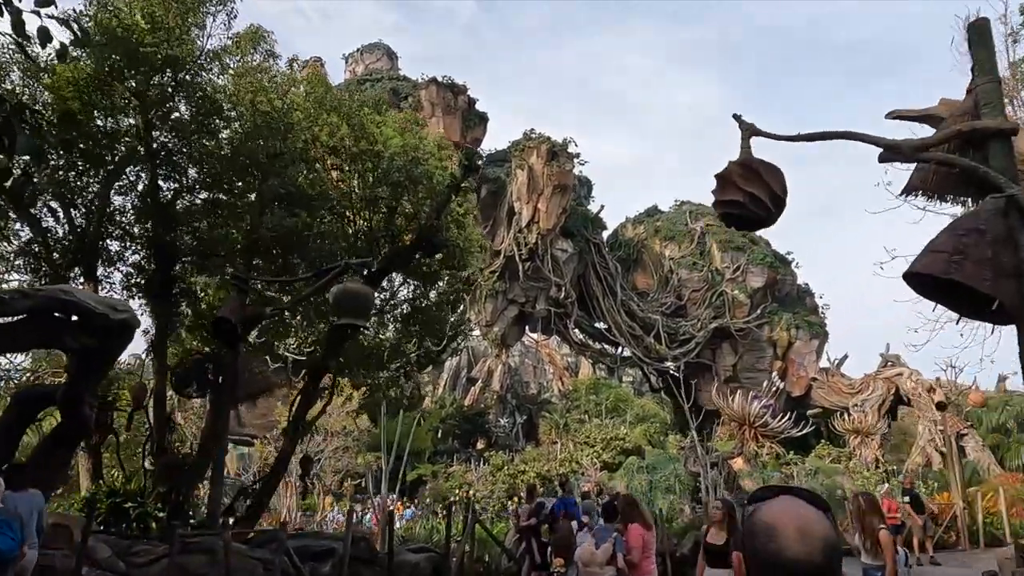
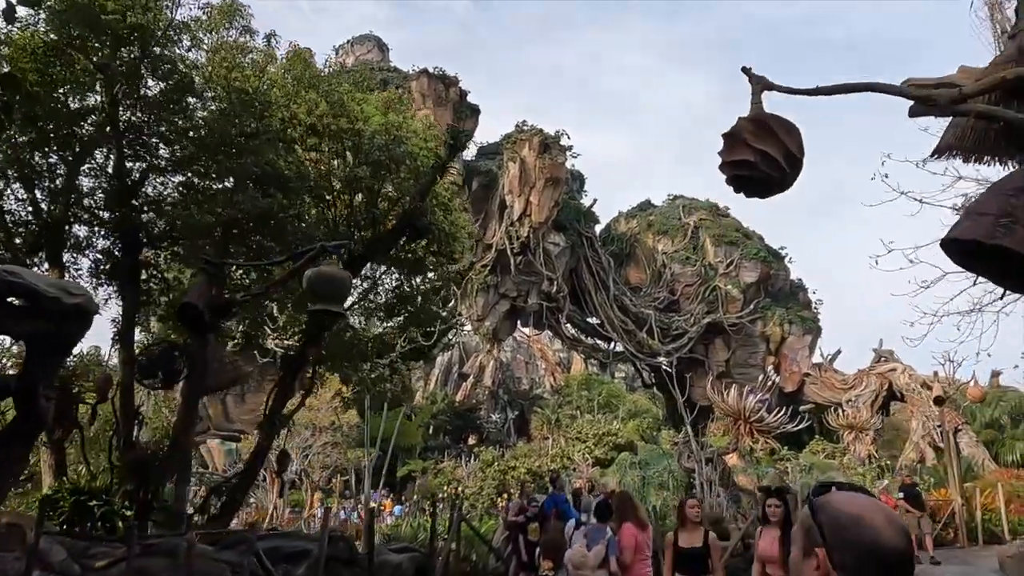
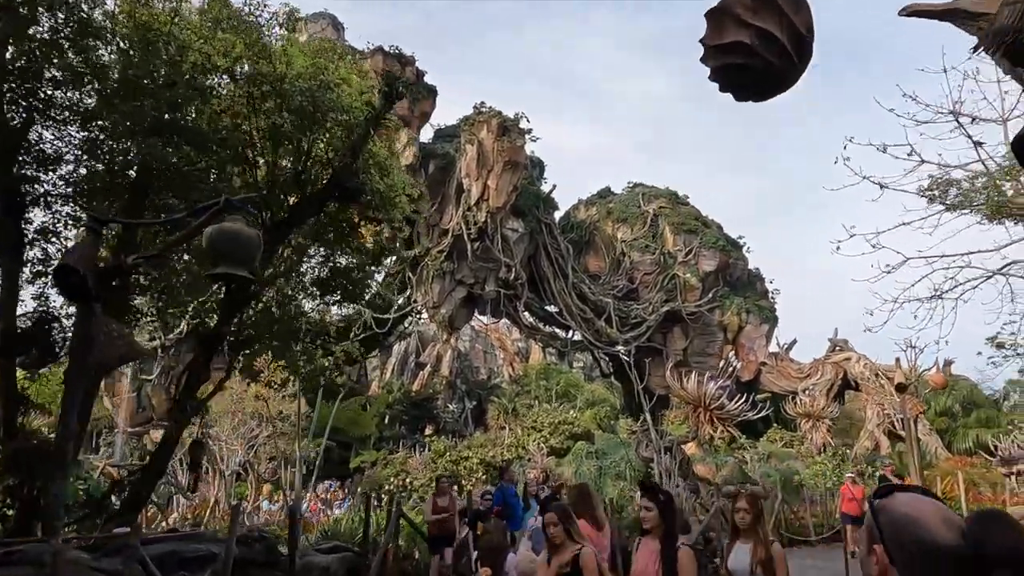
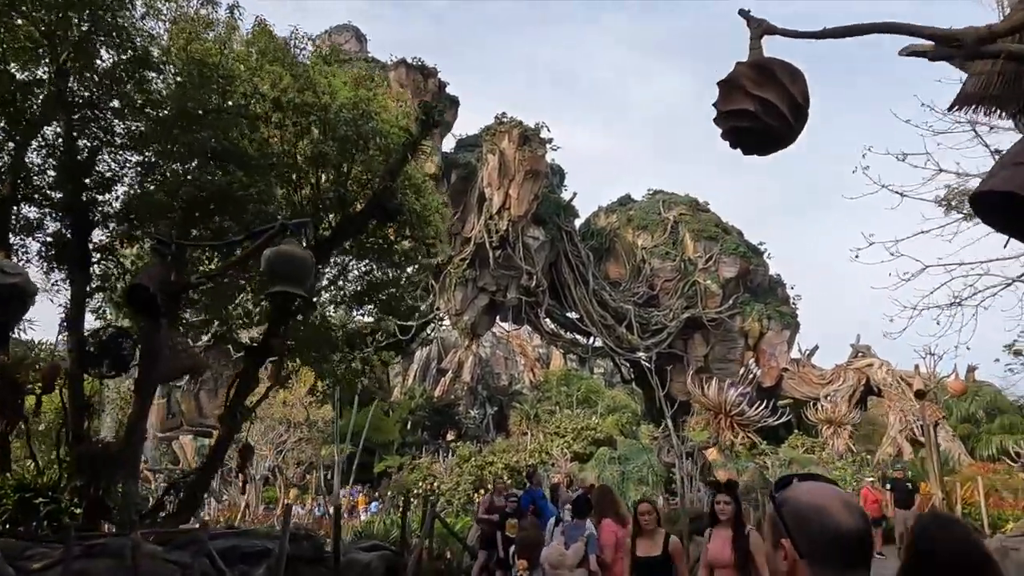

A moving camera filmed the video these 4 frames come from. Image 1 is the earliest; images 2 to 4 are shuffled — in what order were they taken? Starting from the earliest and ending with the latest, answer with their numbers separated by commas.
2, 4, 3
